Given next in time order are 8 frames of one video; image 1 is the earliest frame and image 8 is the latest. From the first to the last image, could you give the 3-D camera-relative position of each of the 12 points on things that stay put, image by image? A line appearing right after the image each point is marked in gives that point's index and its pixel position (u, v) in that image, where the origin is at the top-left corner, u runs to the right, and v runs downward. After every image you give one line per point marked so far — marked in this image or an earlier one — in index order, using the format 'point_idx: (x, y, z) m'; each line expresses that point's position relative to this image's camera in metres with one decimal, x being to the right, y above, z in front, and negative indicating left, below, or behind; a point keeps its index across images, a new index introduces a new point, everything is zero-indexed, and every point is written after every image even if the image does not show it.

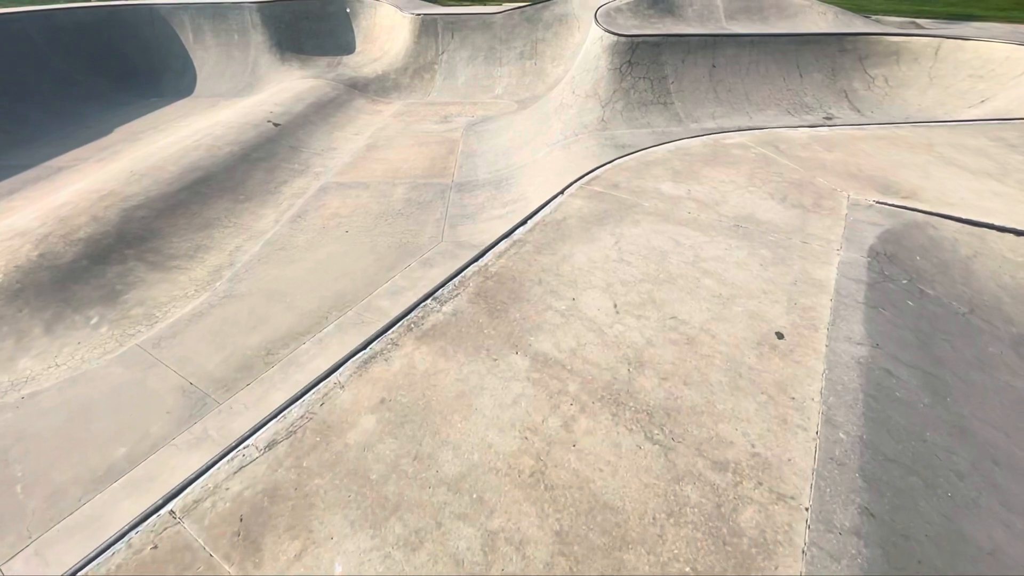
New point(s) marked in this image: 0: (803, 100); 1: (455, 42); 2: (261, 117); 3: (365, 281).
0: (+7.1, +4.6, +11.9) m
1: (-2.2, +9.5, +18.8) m
2: (-7.2, +5.0, +14.0) m
3: (-2.4, +0.1, +8.1) m
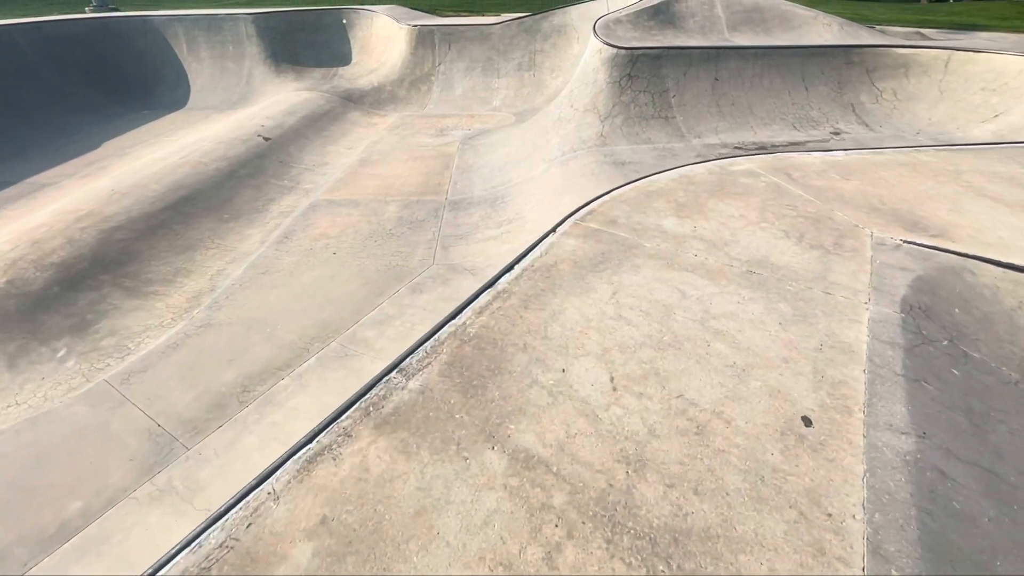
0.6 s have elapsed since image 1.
0: (+7.0, +4.1, +11.6) m
1: (-2.2, +8.9, +18.5) m
2: (-7.3, +4.4, +13.7) m
3: (-2.5, -0.3, +7.7) m
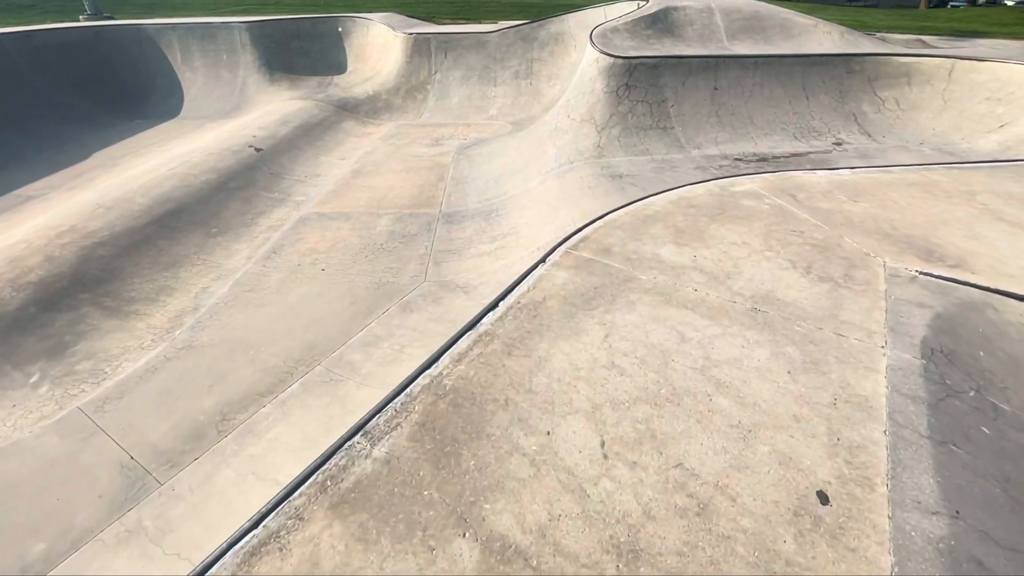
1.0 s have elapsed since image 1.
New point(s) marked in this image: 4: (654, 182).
0: (+6.9, +3.8, +11.3) m
1: (-2.4, +8.5, +18.3) m
2: (-7.4, +4.1, +13.4) m
3: (-2.6, -0.6, +7.4) m
4: (+2.7, +2.0, +9.3) m
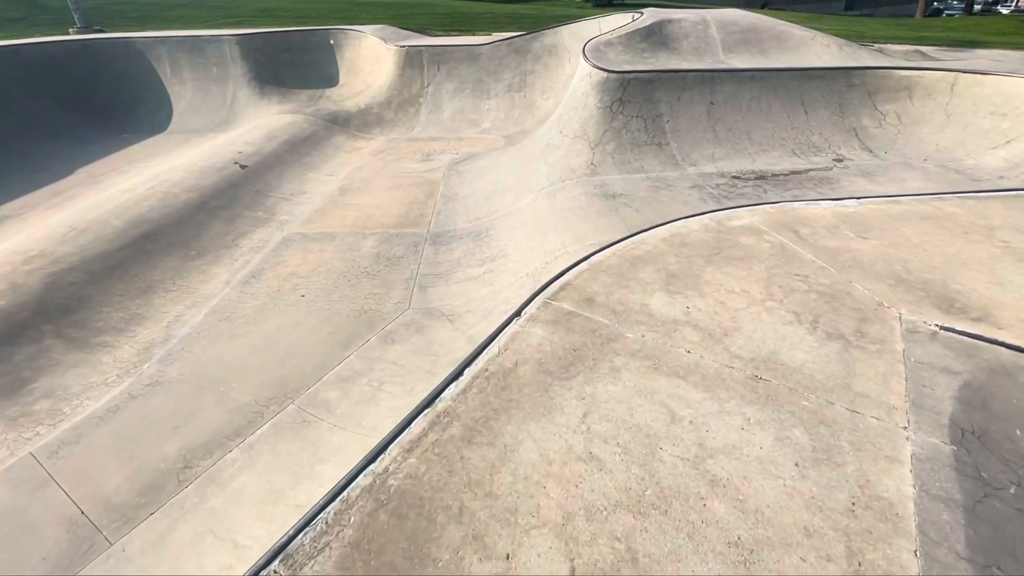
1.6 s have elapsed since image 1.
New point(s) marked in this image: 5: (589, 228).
0: (+6.7, +3.4, +11.0) m
1: (-2.6, +7.9, +18.0) m
2: (-7.6, +3.5, +13.1) m
3: (-2.8, -1.0, +7.0) m
4: (+2.5, +1.6, +8.9) m
5: (+1.3, +1.0, +8.2) m
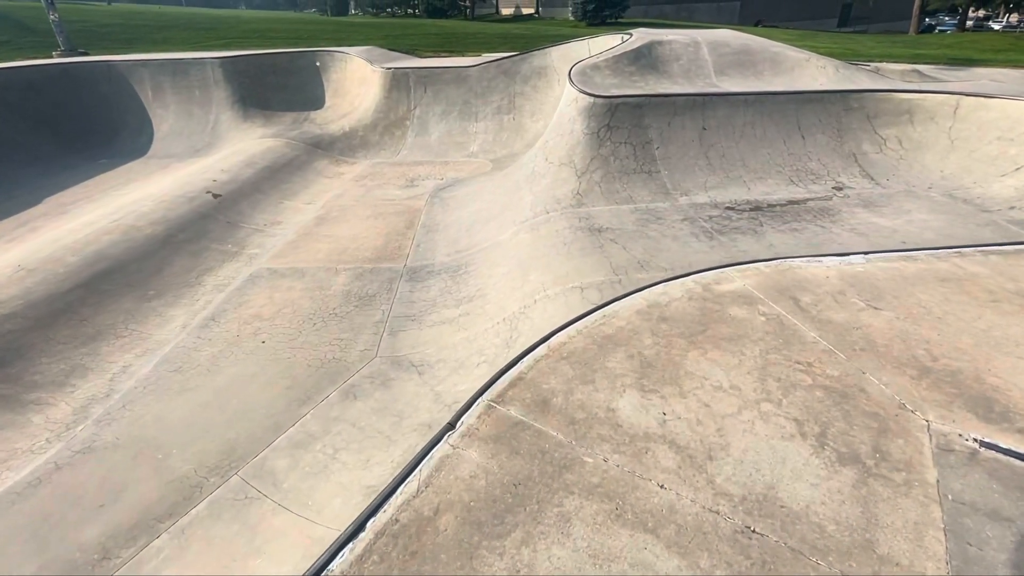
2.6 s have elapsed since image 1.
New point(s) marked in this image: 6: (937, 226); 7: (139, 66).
0: (+6.3, +2.6, +10.5) m
1: (-3.0, +6.9, +17.6) m
2: (-8.0, +2.7, +12.6) m
3: (-3.2, -1.7, +6.3) m
4: (+2.1, +0.9, +8.3) m
5: (+0.9, +0.3, +7.6) m
6: (+7.1, +1.0, +8.2) m
7: (-14.1, +8.4, +18.5) m
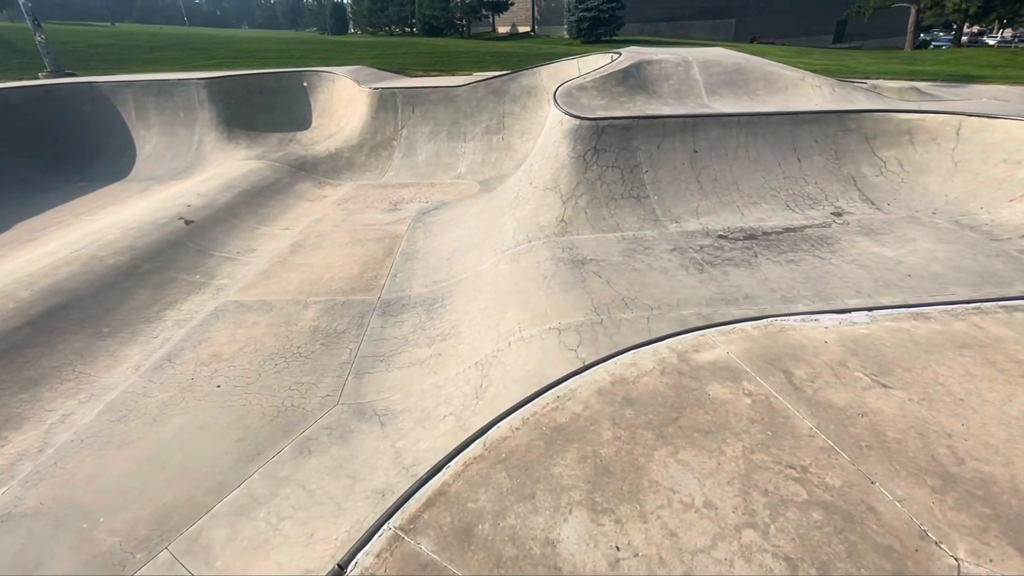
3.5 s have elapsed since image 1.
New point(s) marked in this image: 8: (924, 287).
0: (+6.0, +2.0, +10.0) m
1: (-3.4, +6.1, +17.2) m
2: (-8.4, +1.9, +12.1) m
3: (-3.5, -2.3, +5.7) m
4: (+1.7, +0.3, +7.8) m
5: (+0.5, -0.2, +7.0) m
6: (+6.8, +0.5, +7.6) m
7: (-14.5, +7.5, +18.2) m
8: (+5.8, 0.0, +6.8) m
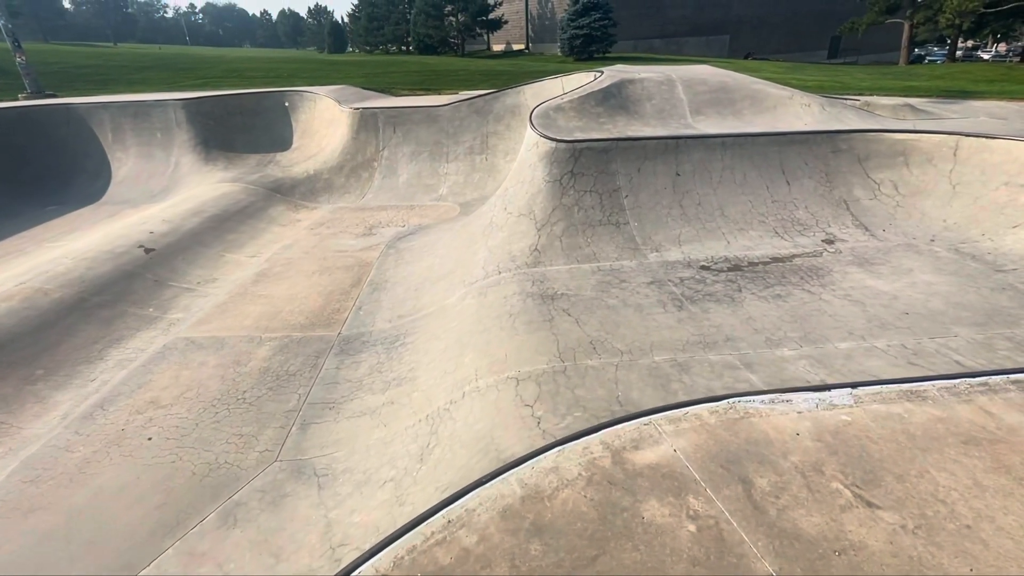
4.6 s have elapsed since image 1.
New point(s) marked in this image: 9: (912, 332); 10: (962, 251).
0: (+5.4, +1.4, +9.4) m
1: (-3.9, +5.2, +16.8) m
2: (-8.9, +1.2, +11.5) m
3: (-4.1, -2.8, +5.1) m
4: (+1.2, -0.3, +7.1) m
5: (0.0, -0.8, +6.4) m
6: (+6.2, 0.0, +7.0) m
7: (-15.1, +6.5, +17.8) m
8: (+5.2, -0.5, +6.2) m
9: (+5.0, -0.6, +6.1) m
10: (+7.4, +0.6, +8.0) m
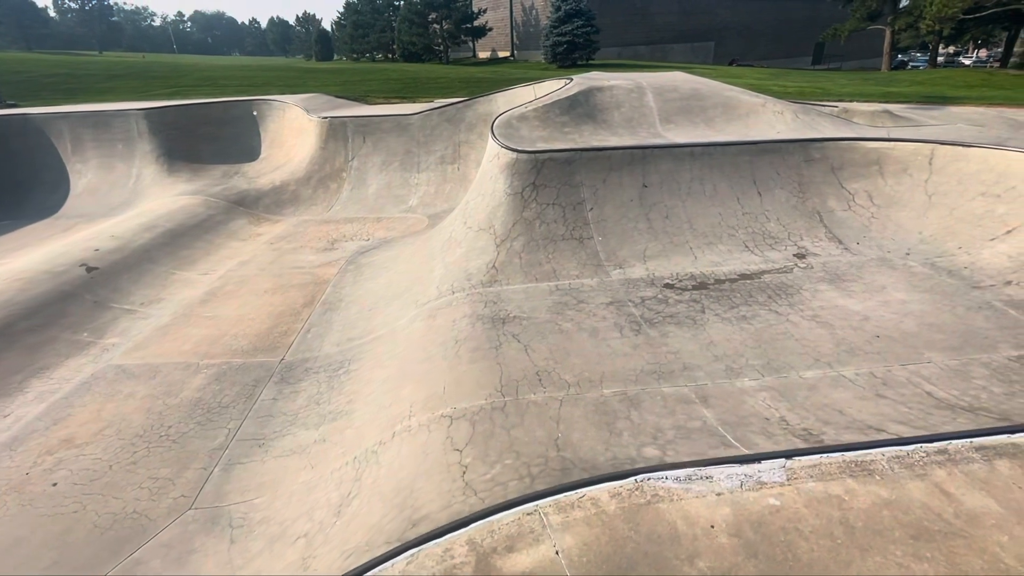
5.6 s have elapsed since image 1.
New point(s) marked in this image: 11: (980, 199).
0: (+4.6, +1.1, +9.0) m
1: (-4.9, +4.7, +16.3) m
2: (-9.7, +0.7, +10.9) m
3: (-4.7, -3.1, +4.5) m
4: (+0.5, -0.6, +6.7) m
5: (-0.7, -1.1, +5.9) m
6: (+5.5, -0.3, +6.6) m
7: (-16.0, +5.9, +17.1) m
8: (+4.5, -0.8, +5.8) m
9: (+4.3, -0.8, +5.7) m
10: (+6.7, +0.3, +7.6) m
11: (+8.2, +1.6, +8.5) m
